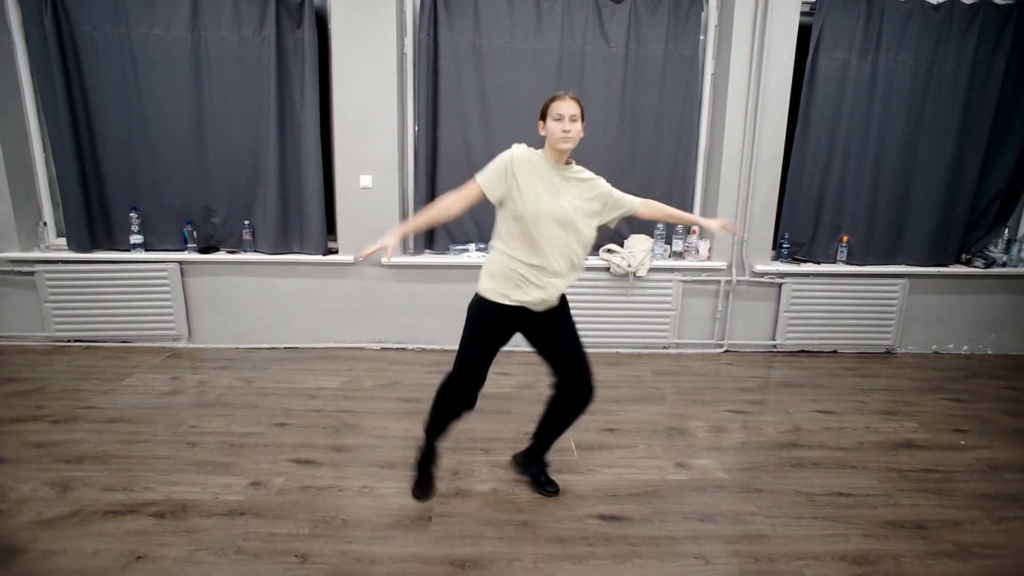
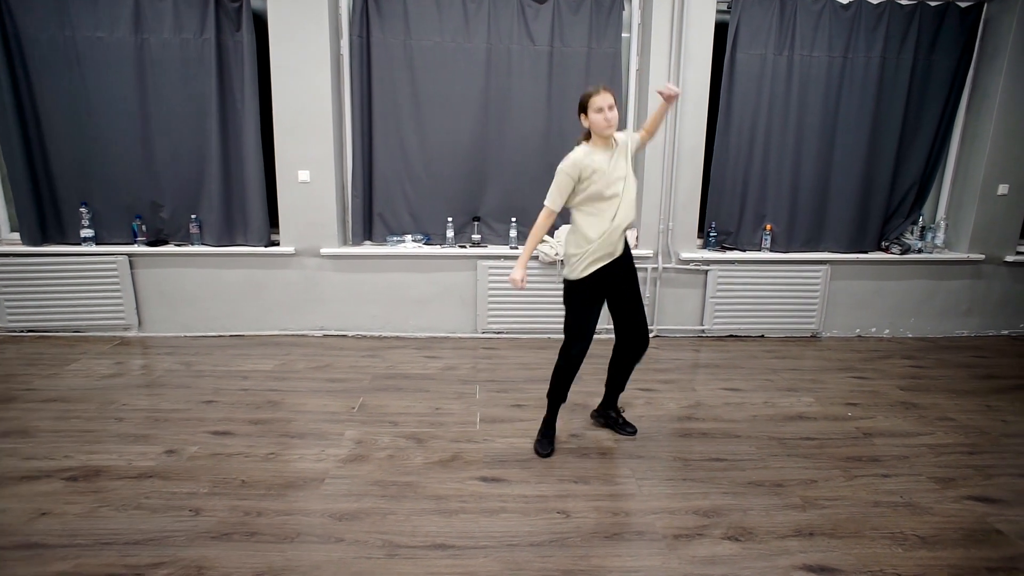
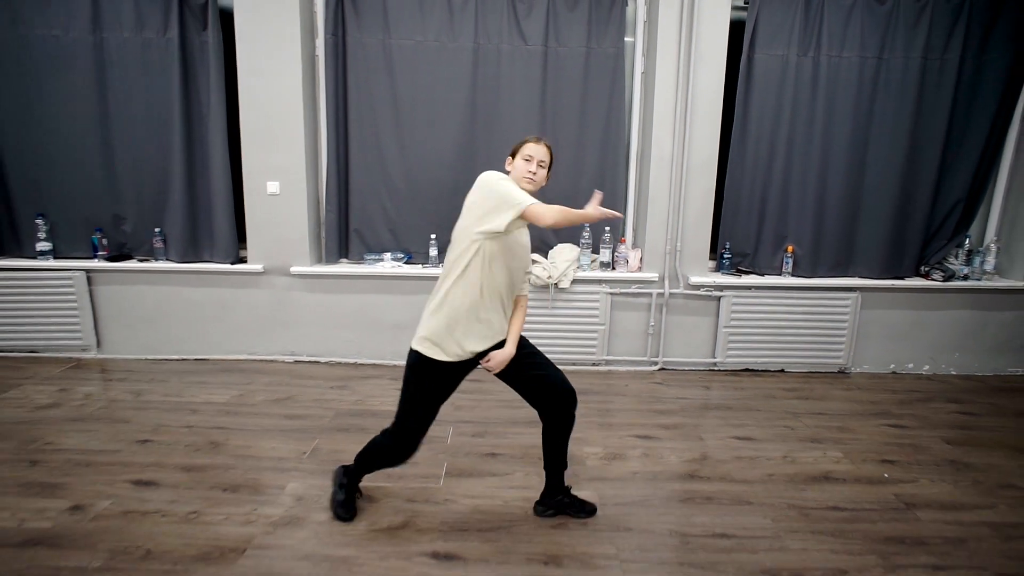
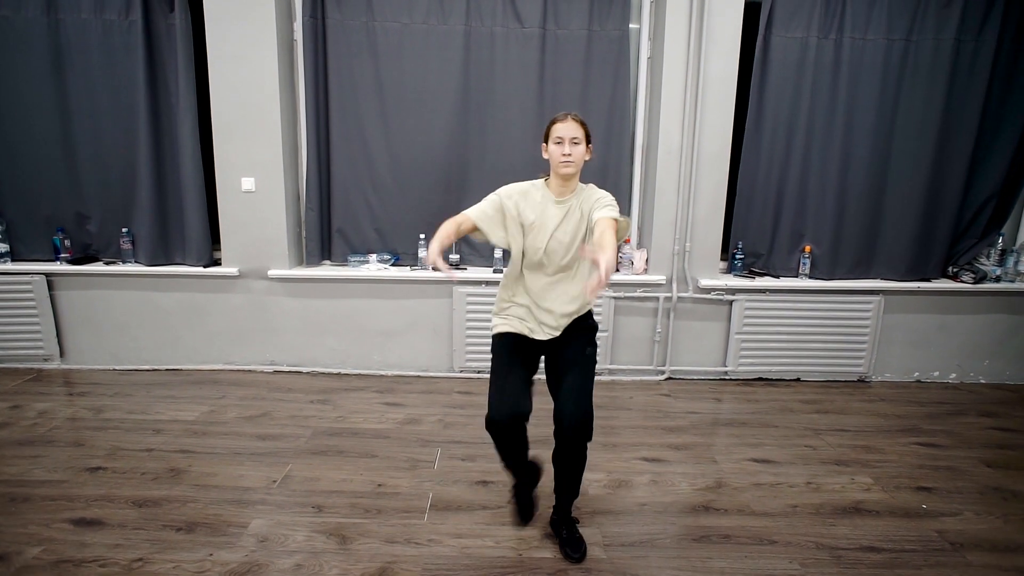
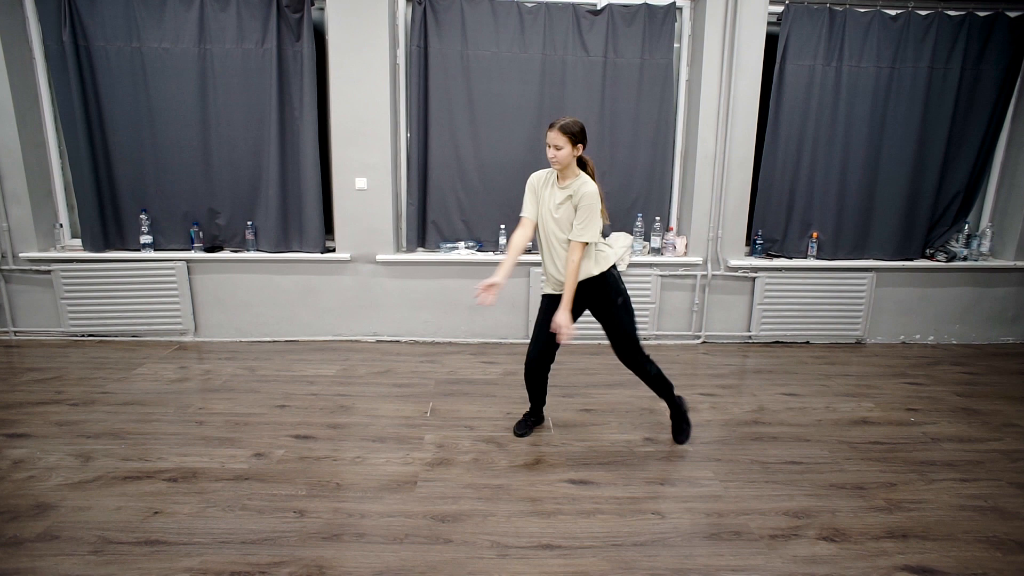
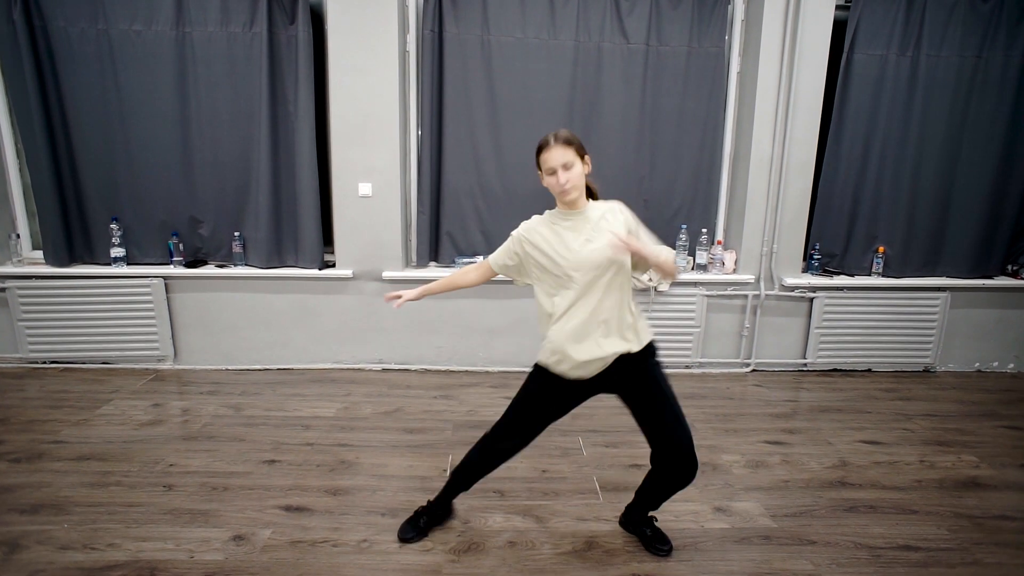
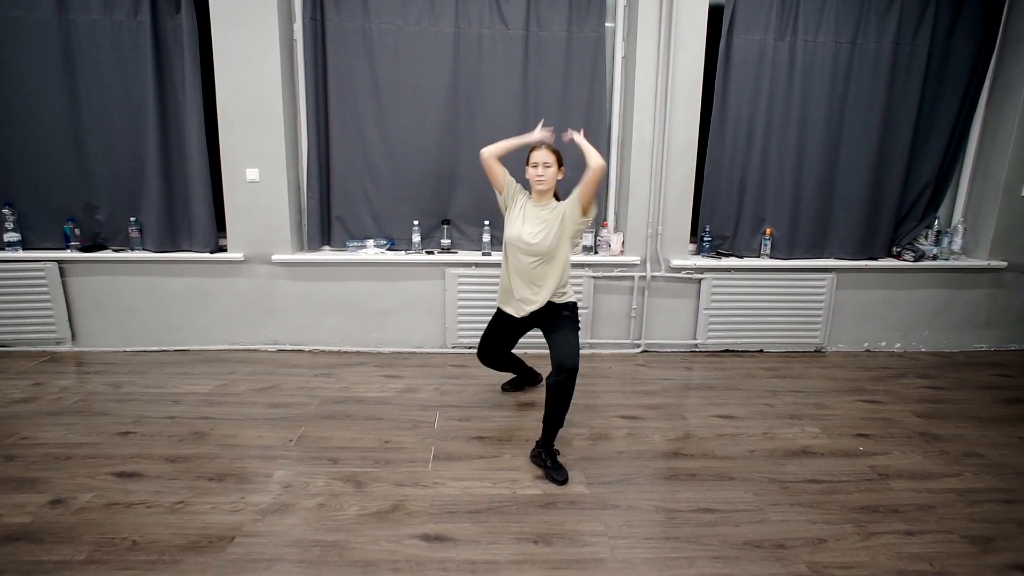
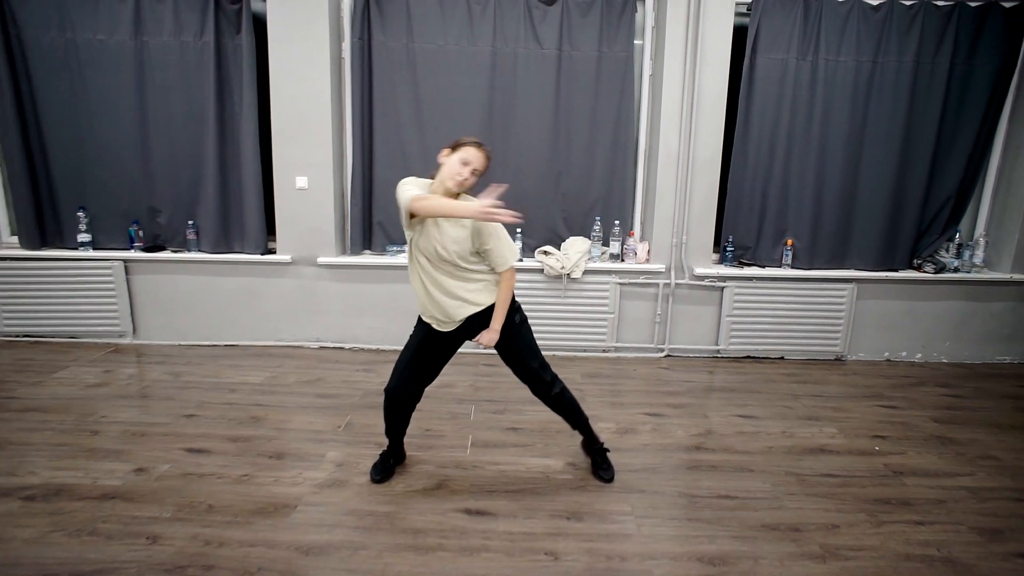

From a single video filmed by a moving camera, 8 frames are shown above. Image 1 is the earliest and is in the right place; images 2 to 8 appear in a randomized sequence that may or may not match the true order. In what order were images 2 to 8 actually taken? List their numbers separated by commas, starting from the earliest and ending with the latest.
6, 5, 2, 7, 4, 3, 8
